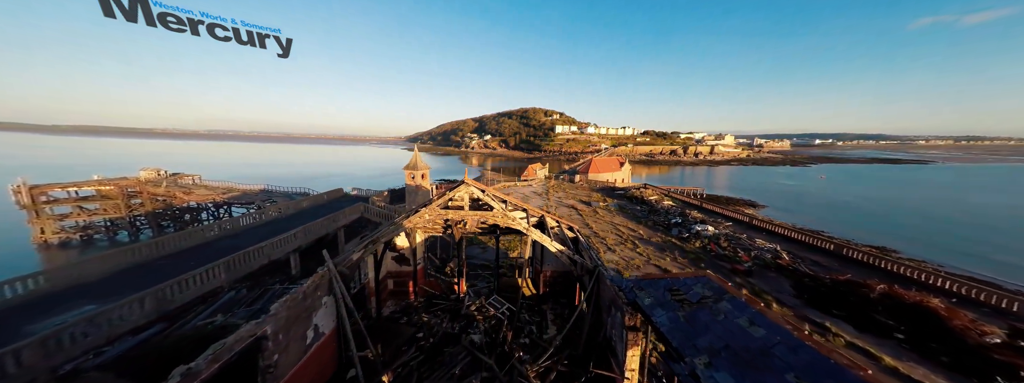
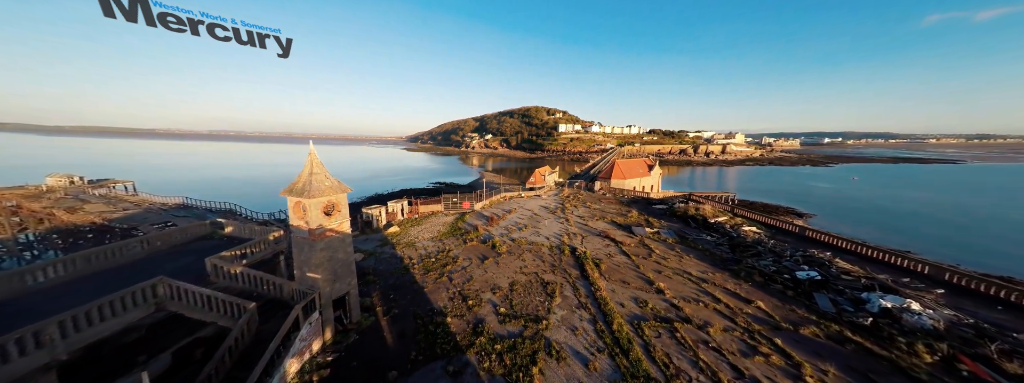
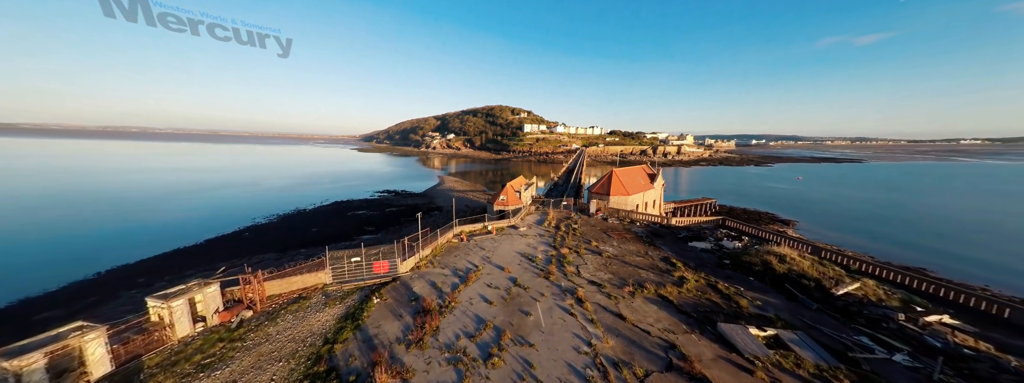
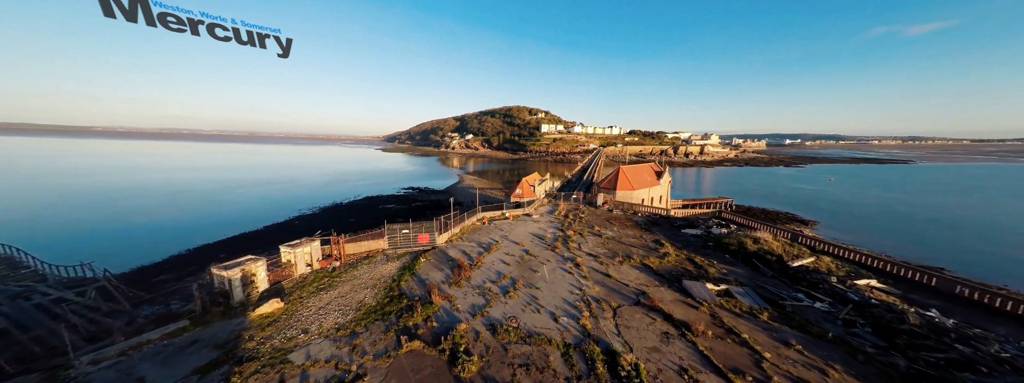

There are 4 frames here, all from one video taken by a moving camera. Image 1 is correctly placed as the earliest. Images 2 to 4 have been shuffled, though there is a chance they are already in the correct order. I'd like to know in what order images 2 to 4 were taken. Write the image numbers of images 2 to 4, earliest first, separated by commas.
2, 4, 3
